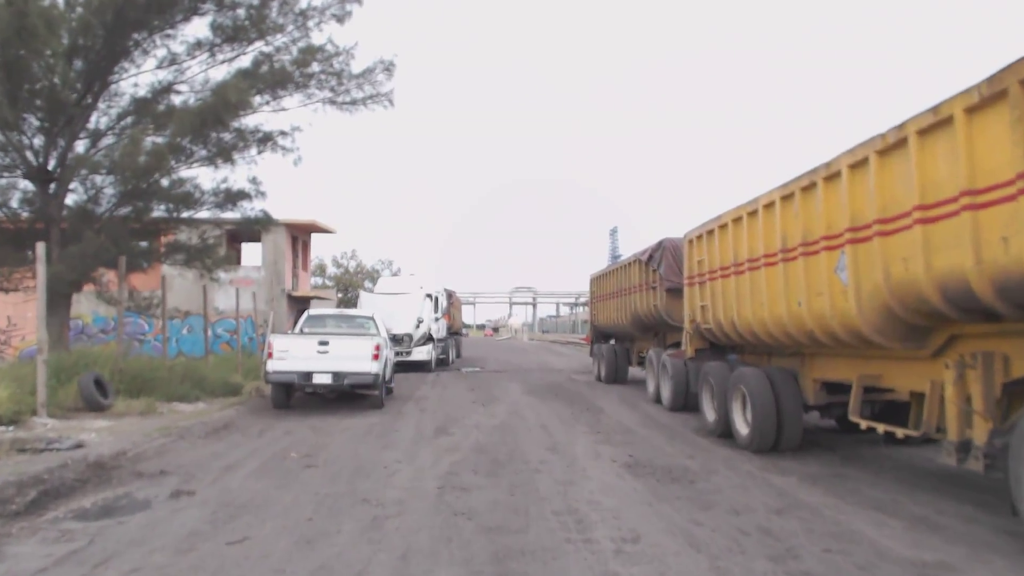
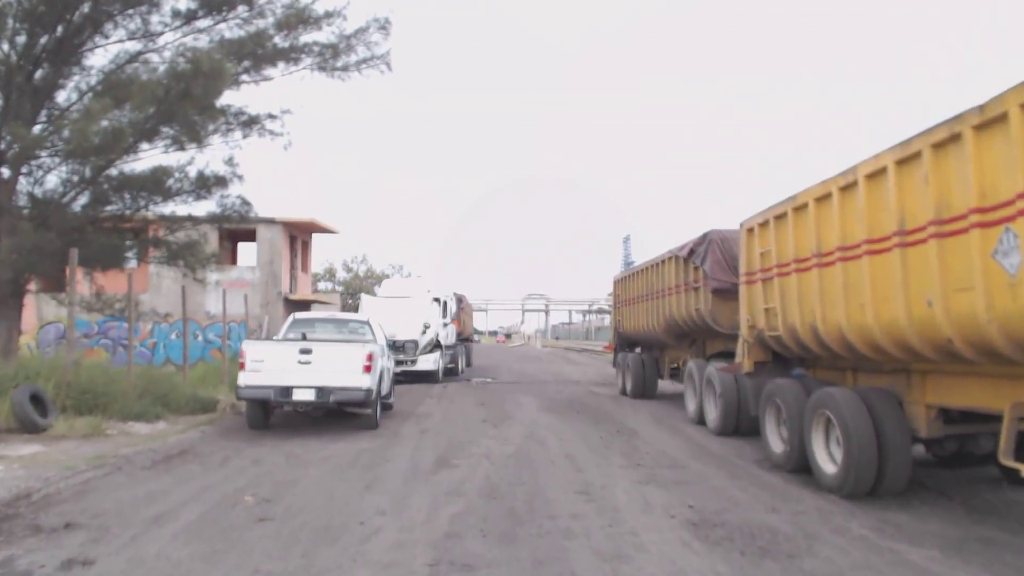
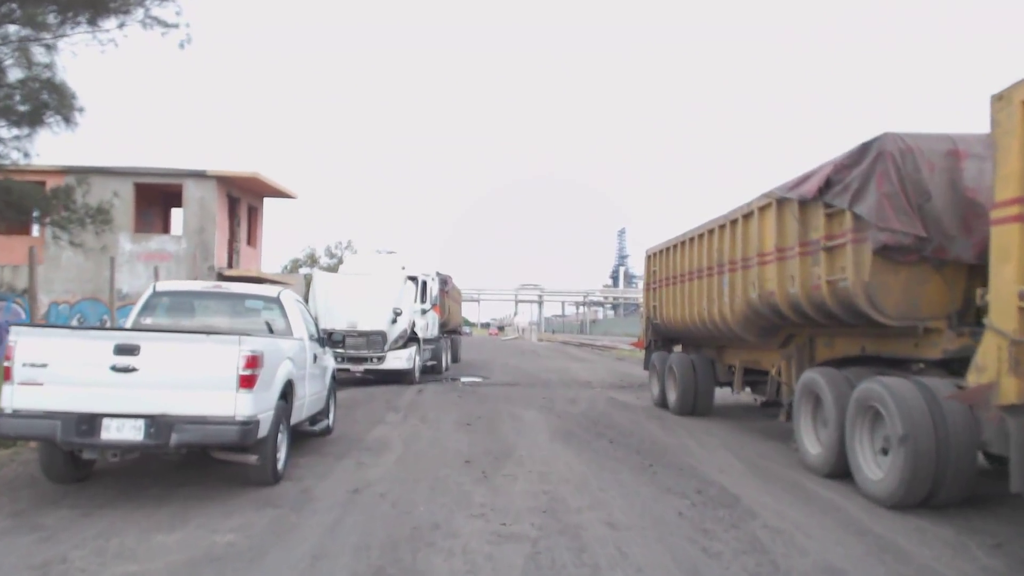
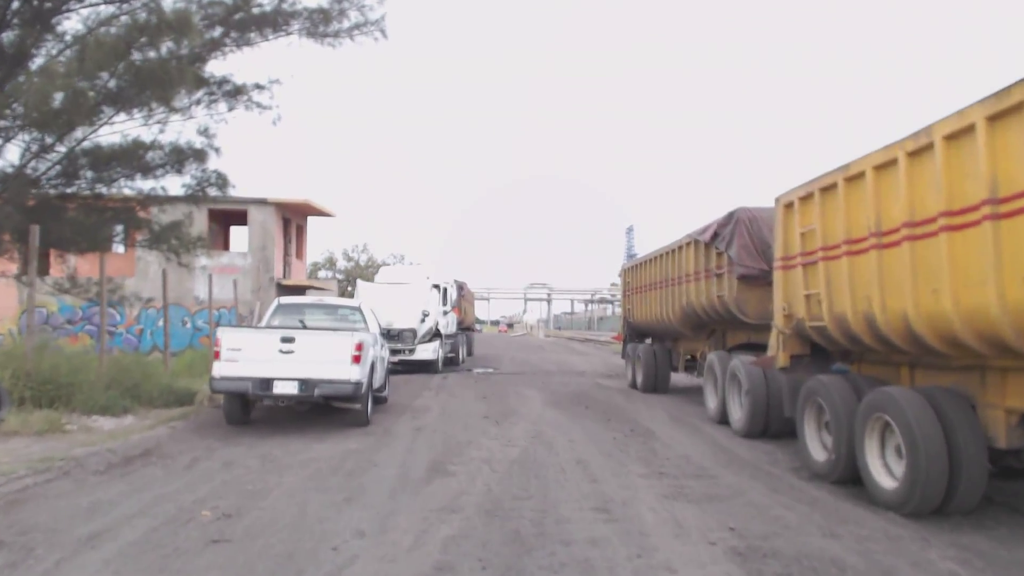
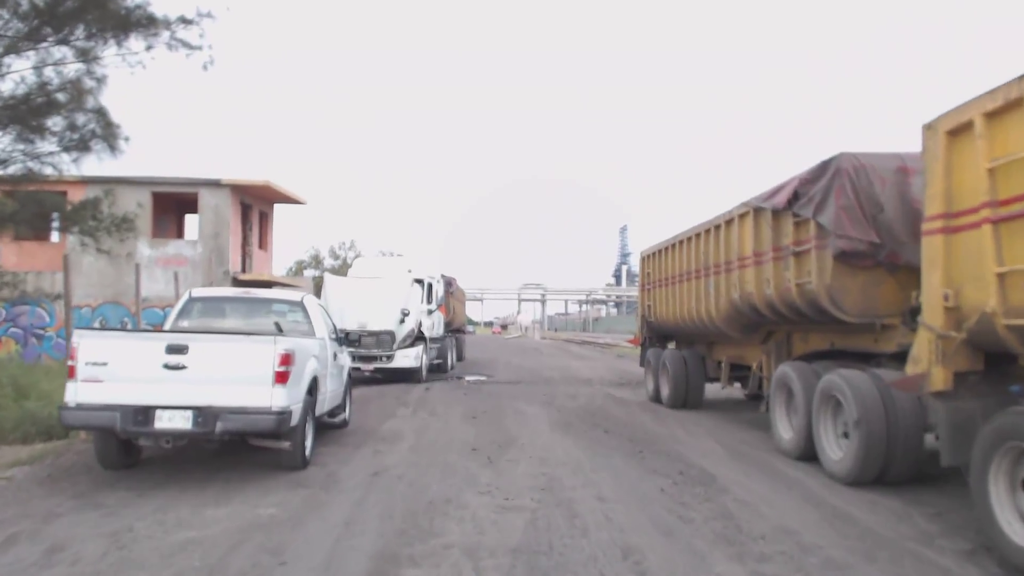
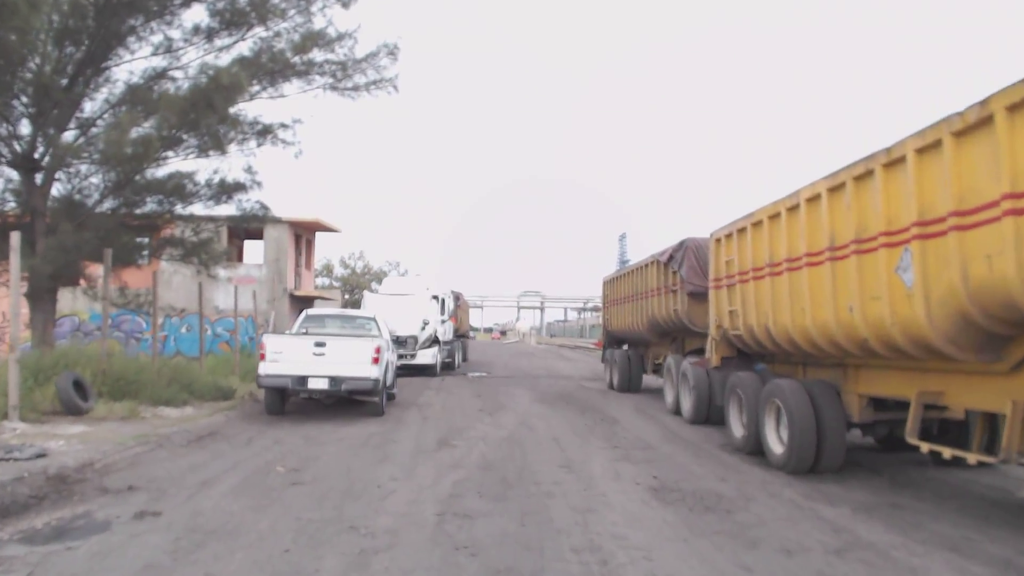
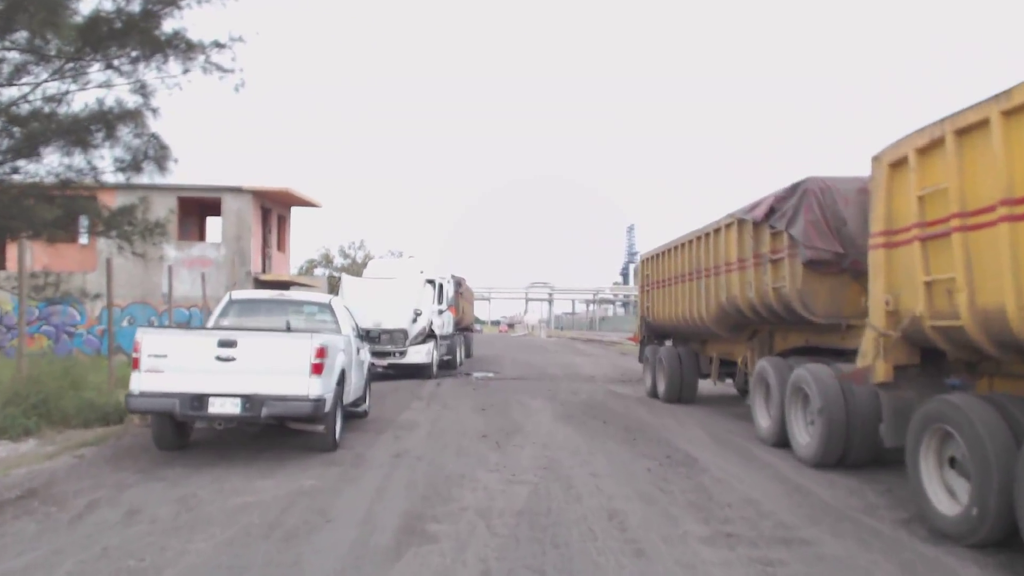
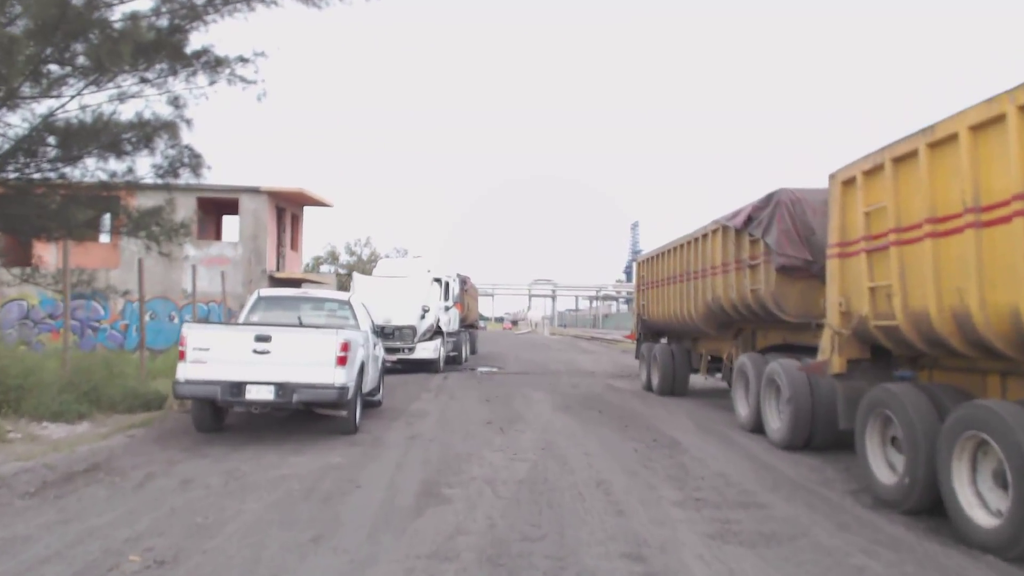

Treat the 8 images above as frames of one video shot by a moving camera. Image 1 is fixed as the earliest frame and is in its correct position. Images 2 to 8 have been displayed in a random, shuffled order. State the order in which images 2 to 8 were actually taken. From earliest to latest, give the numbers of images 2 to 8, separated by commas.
6, 2, 4, 8, 7, 5, 3
